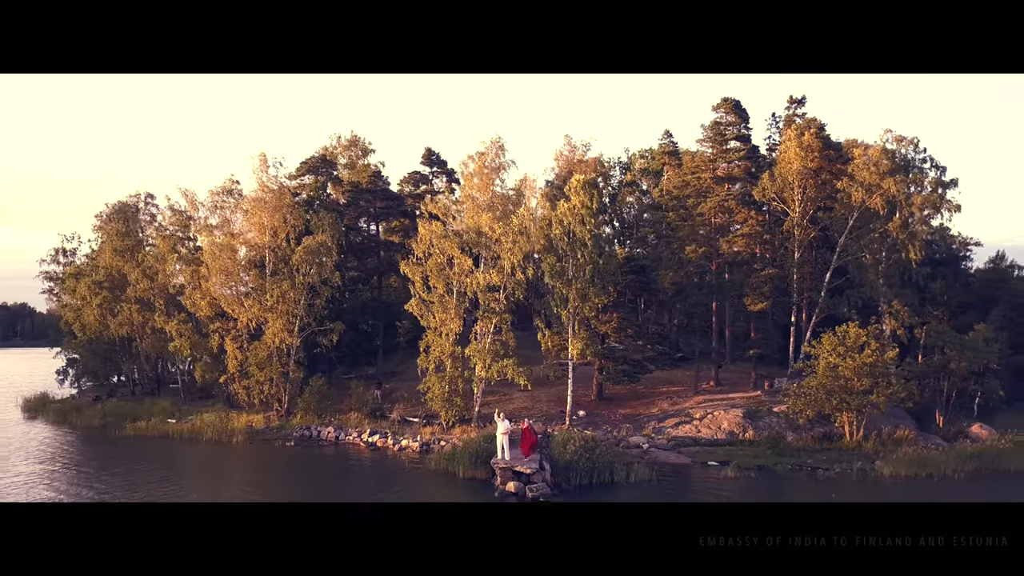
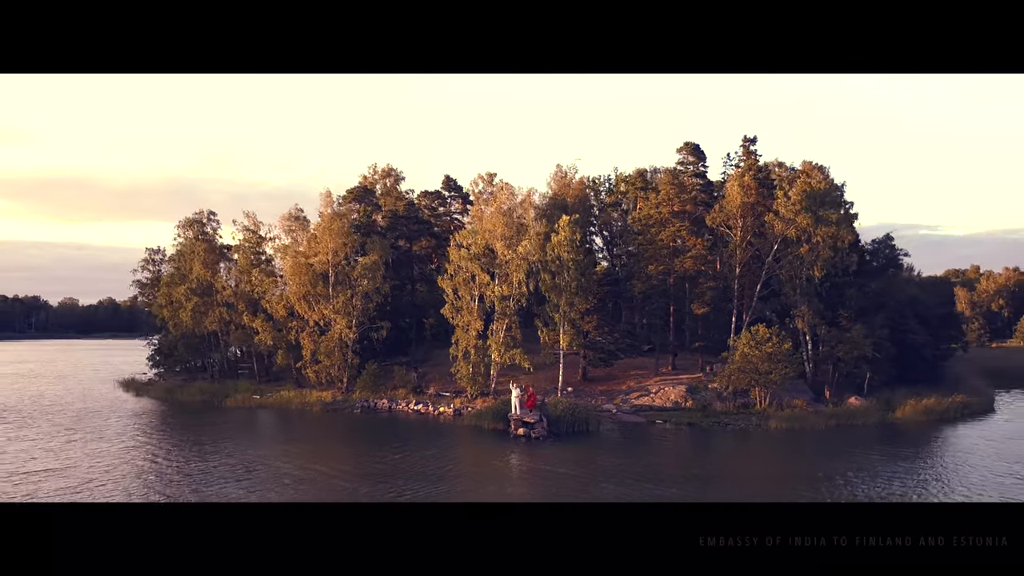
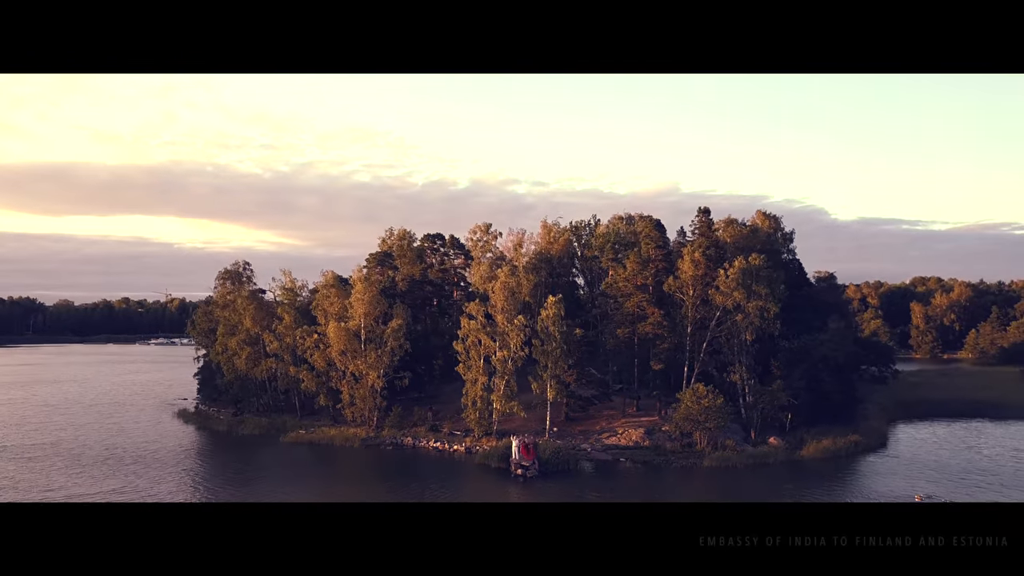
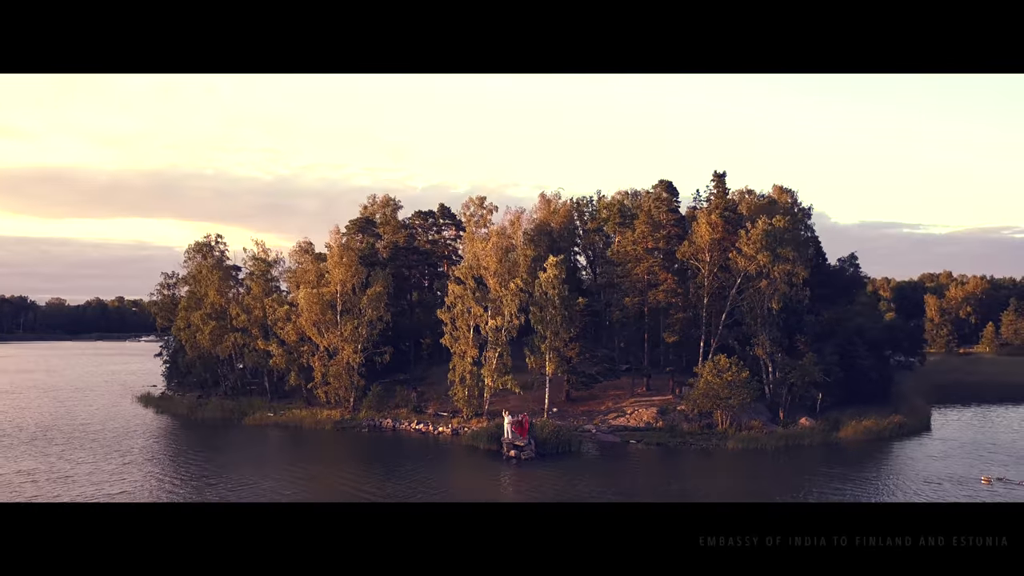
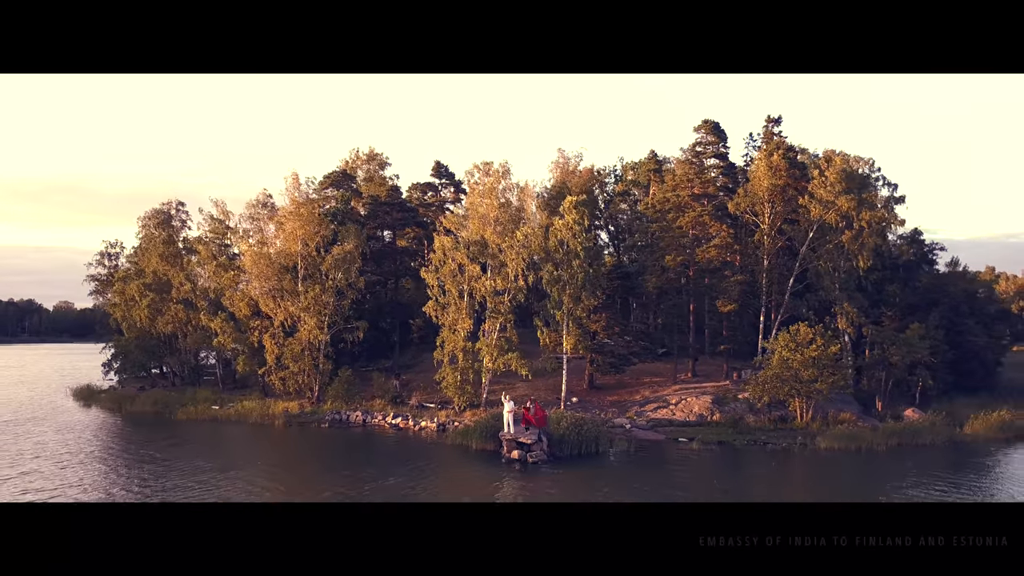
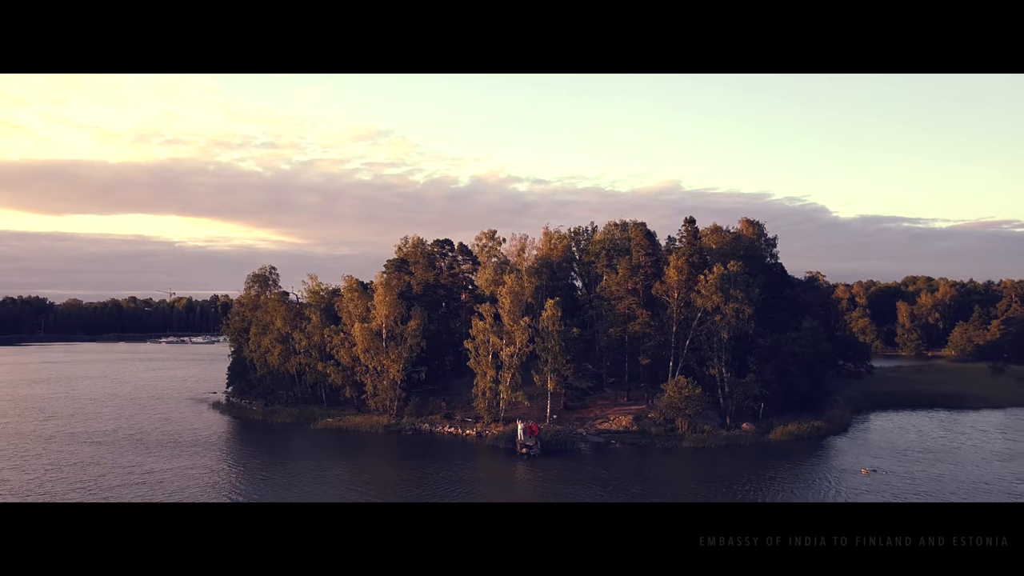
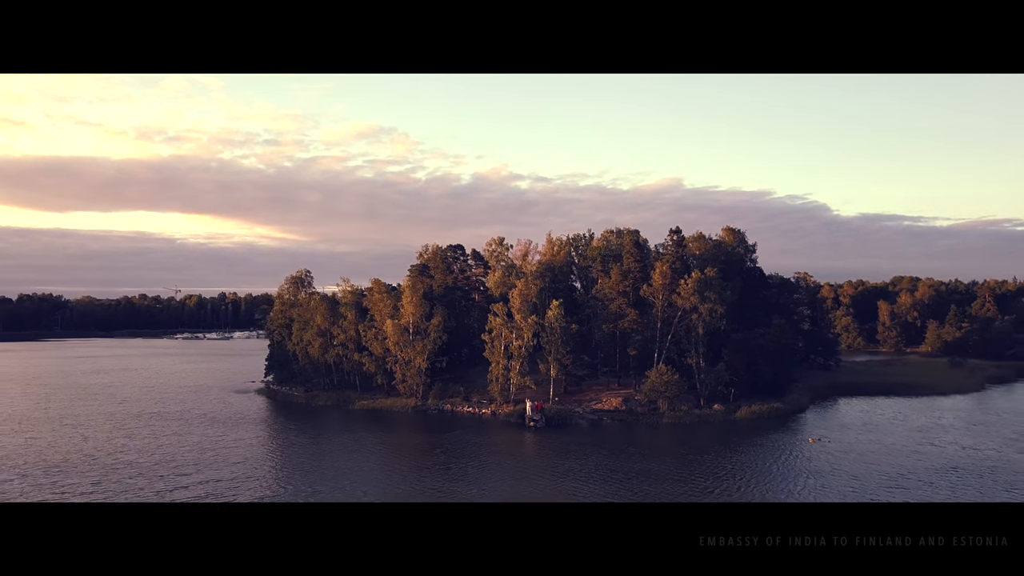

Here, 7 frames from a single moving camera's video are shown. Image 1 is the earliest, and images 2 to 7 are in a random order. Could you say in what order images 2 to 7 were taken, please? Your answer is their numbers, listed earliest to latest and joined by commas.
5, 2, 4, 3, 6, 7
